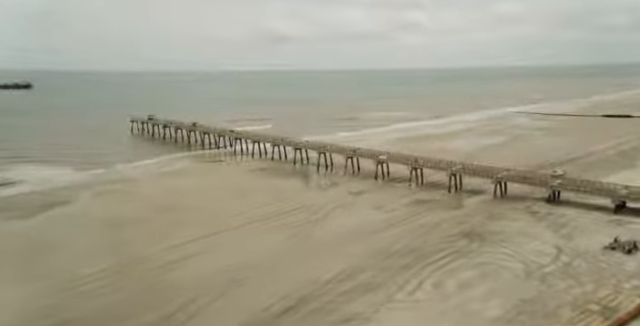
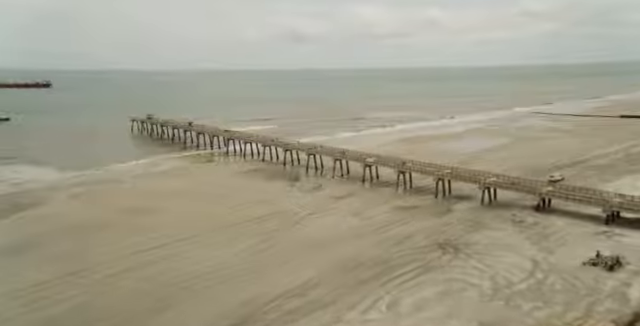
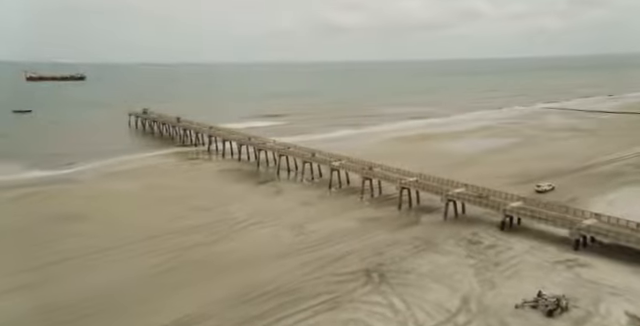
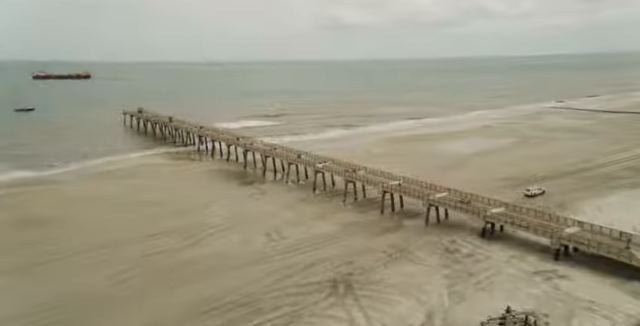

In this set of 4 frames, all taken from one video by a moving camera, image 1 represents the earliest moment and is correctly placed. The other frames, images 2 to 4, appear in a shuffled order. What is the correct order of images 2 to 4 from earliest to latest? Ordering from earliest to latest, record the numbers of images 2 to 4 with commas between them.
2, 3, 4
